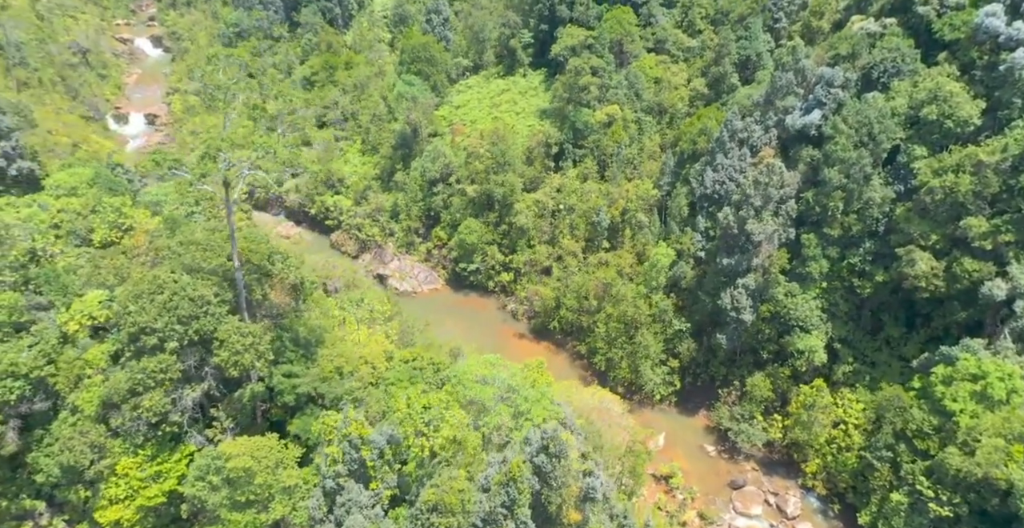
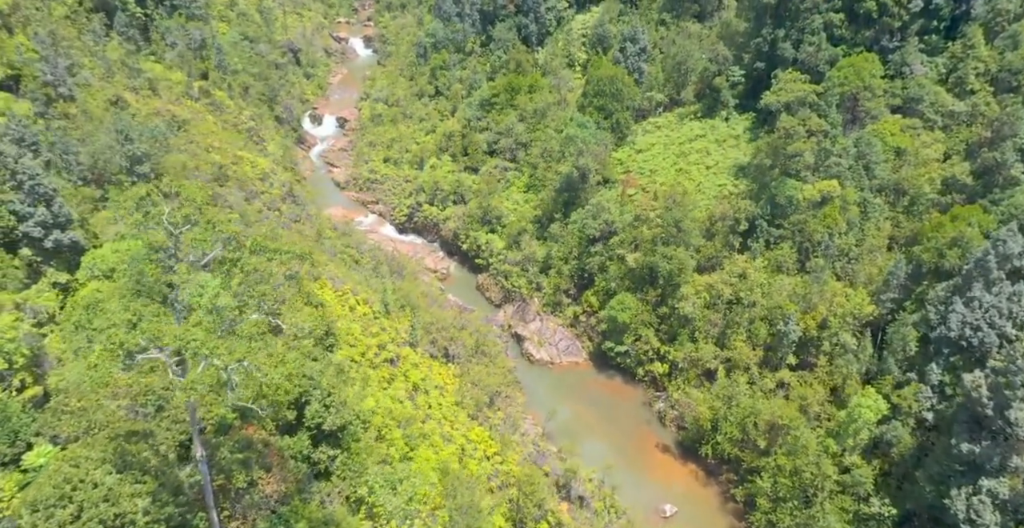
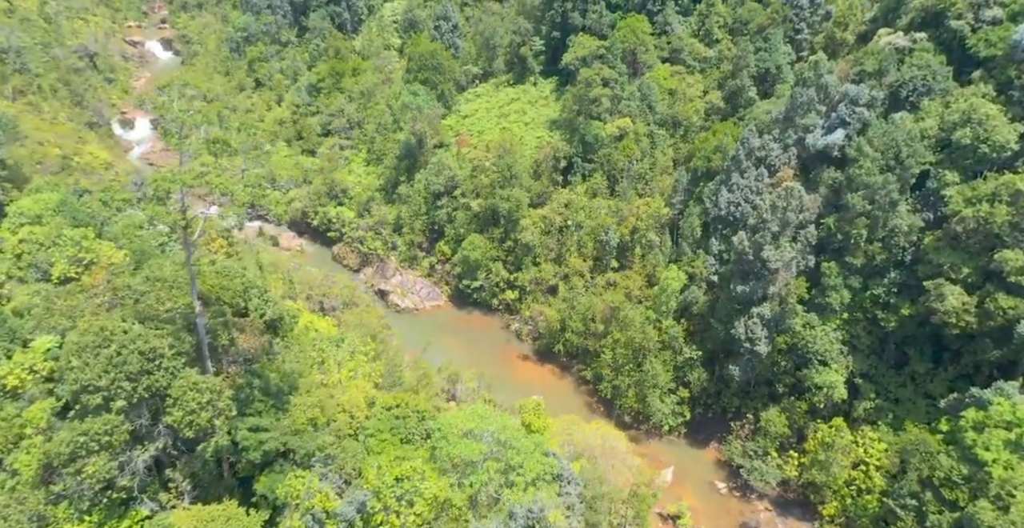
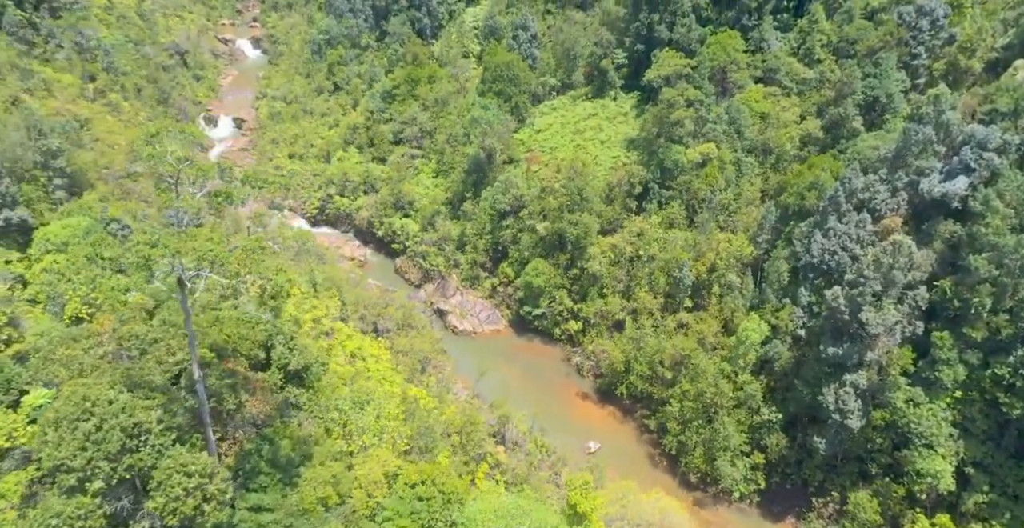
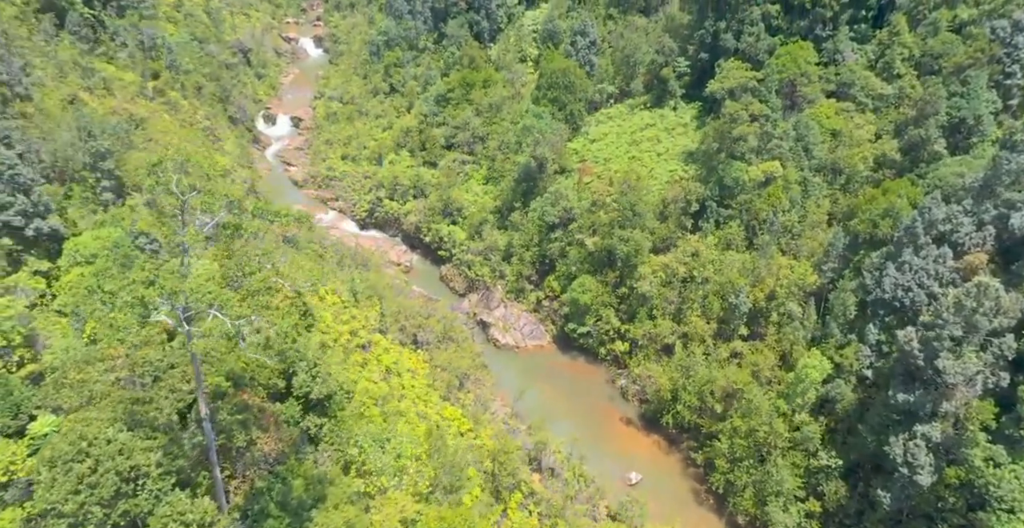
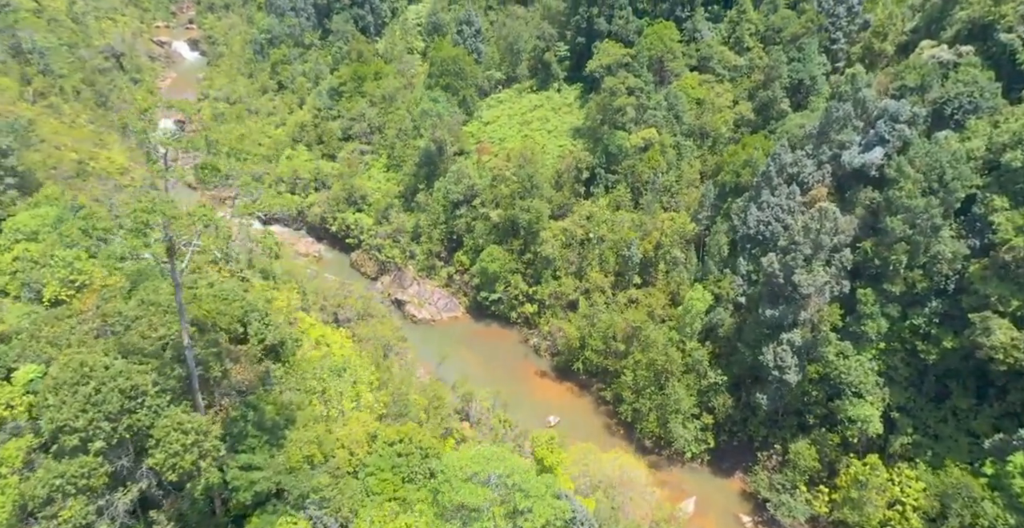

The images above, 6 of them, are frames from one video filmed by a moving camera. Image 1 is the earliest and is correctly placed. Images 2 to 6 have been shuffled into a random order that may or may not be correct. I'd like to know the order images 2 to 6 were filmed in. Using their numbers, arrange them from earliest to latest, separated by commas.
3, 6, 4, 5, 2
